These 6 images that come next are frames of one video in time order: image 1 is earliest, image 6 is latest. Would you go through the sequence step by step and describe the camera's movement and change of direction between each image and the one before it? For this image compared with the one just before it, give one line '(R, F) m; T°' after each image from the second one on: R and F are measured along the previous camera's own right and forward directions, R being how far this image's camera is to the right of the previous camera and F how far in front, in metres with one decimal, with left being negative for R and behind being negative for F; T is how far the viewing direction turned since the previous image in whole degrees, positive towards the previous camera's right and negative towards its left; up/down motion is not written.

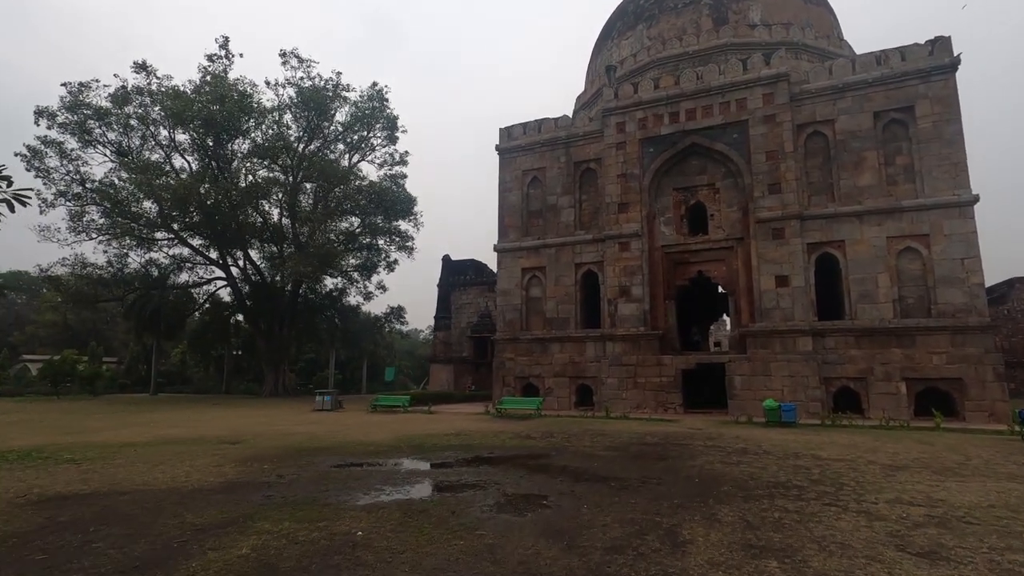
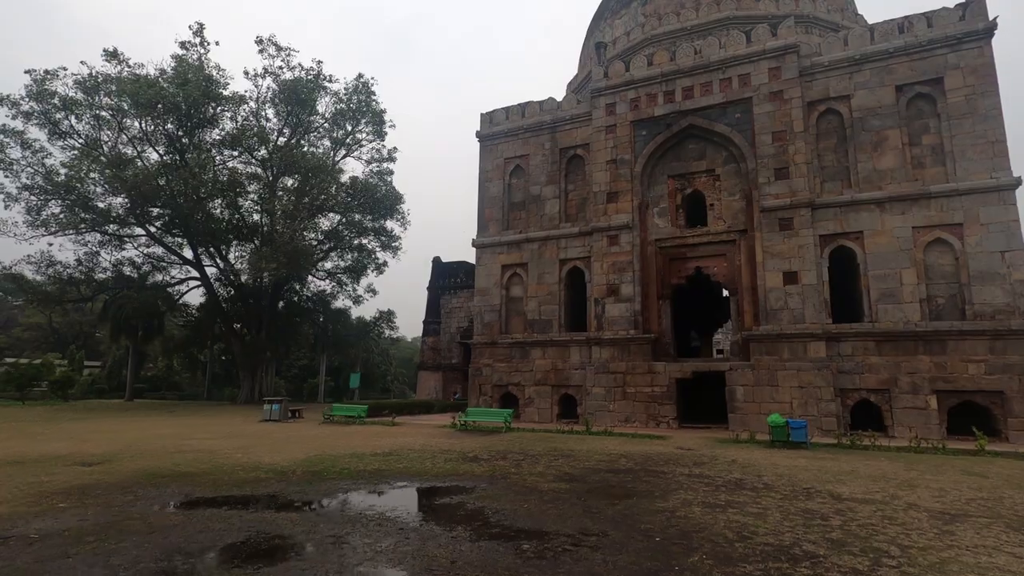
(+0.9, +1.7) m; -1°
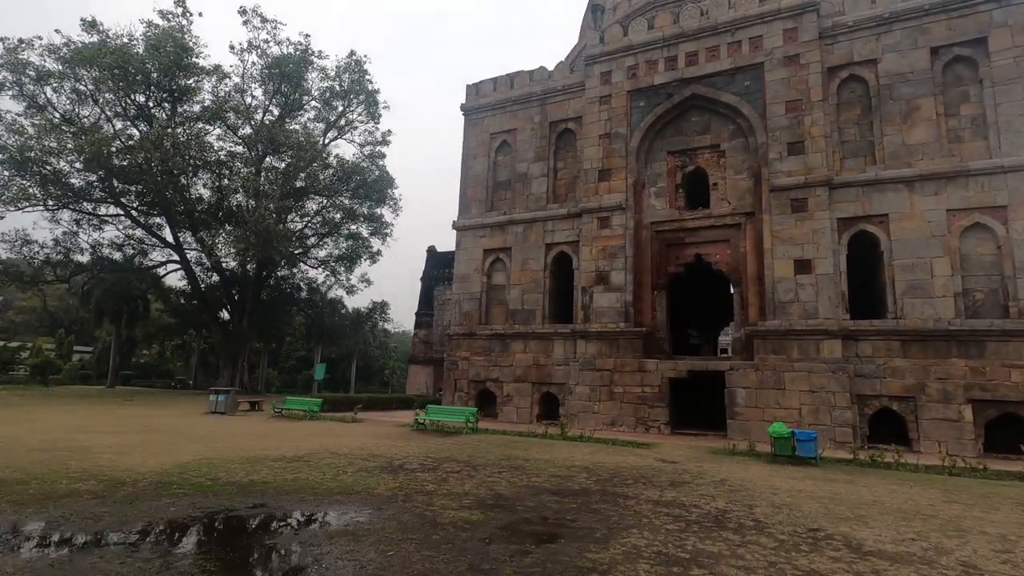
(+0.8, +1.5) m; -1°
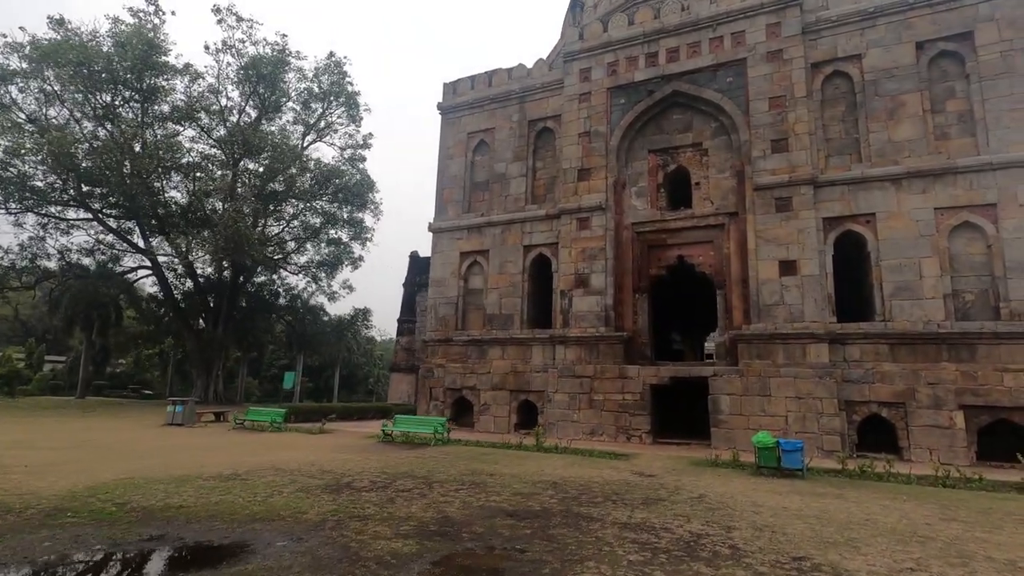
(+0.3, +0.5) m; +1°
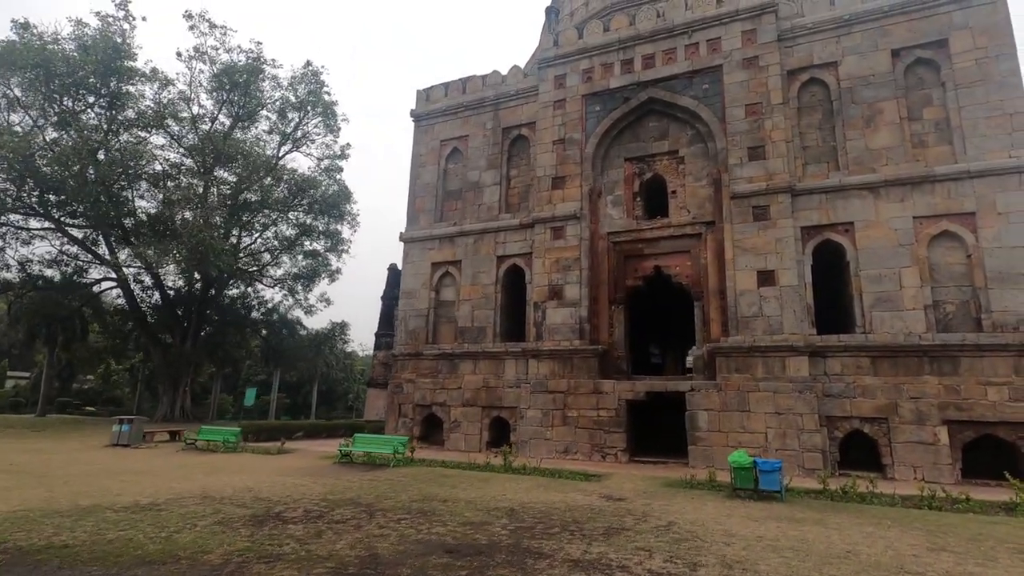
(+0.3, +0.5) m; +1°
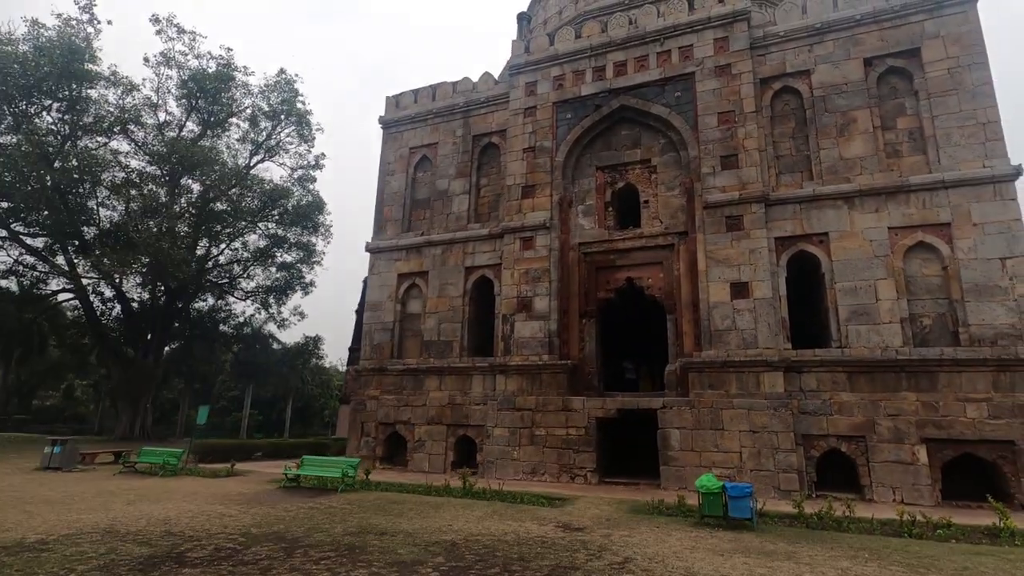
(+0.4, +0.5) m; +2°
